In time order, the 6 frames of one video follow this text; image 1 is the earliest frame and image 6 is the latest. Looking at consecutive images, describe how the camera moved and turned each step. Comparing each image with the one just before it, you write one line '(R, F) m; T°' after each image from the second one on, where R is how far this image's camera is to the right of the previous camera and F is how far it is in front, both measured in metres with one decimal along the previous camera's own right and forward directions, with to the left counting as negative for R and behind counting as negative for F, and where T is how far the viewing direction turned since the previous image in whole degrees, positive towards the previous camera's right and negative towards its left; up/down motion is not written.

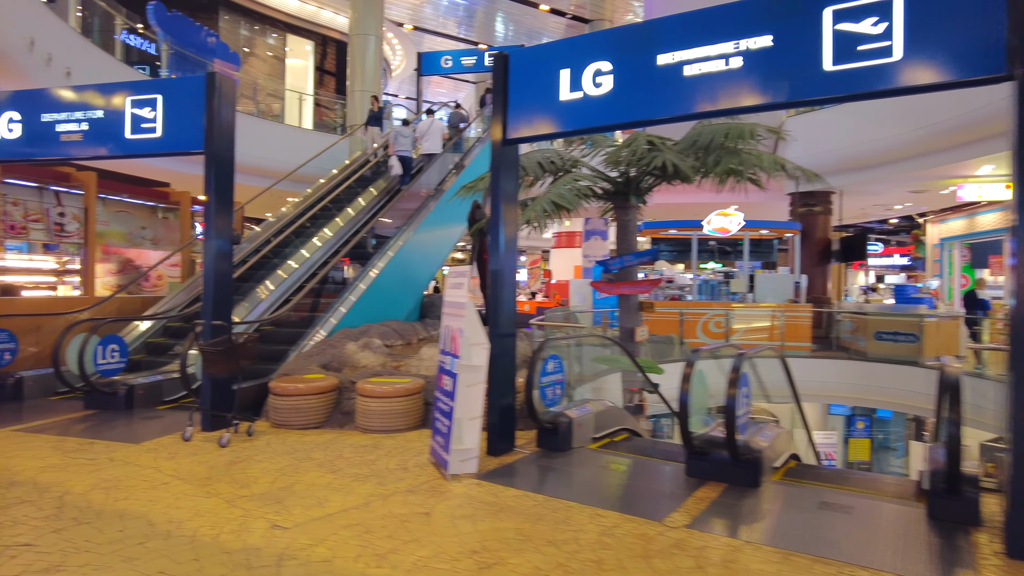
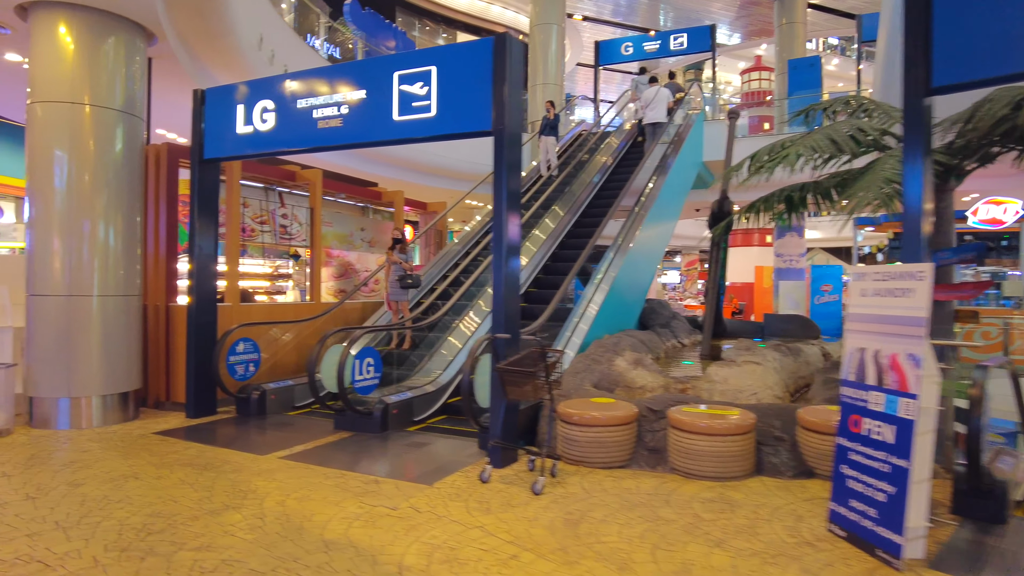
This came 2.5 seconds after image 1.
(-1.5, +1.0) m; -11°
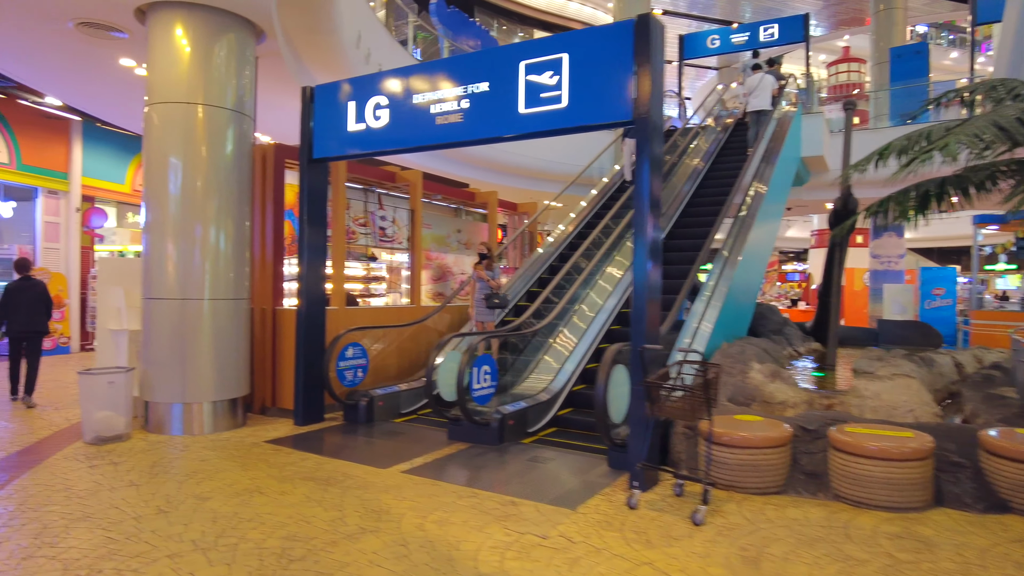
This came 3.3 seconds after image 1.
(-0.5, +0.3) m; -5°
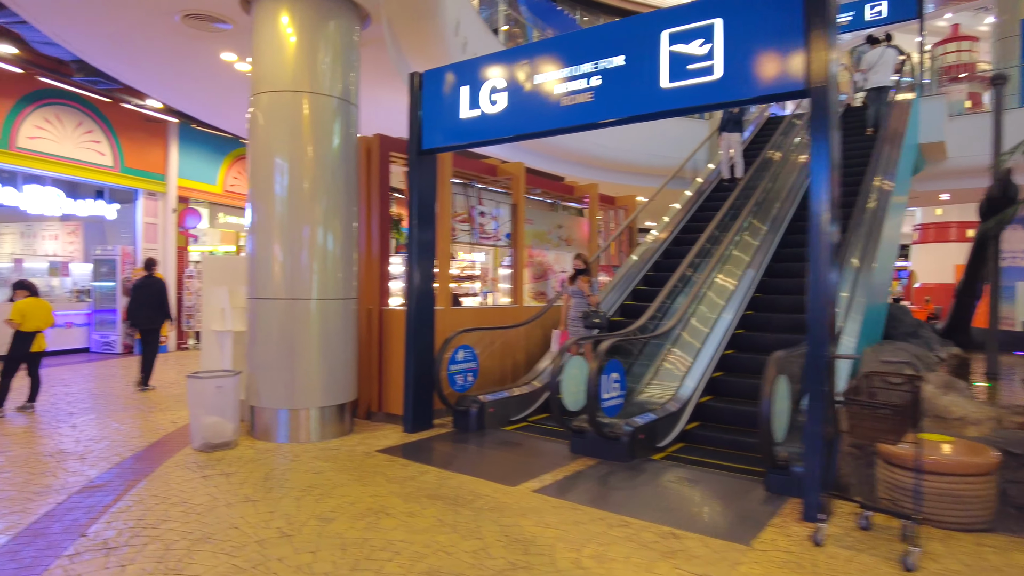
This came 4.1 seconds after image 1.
(-0.4, +0.4) m; -6°
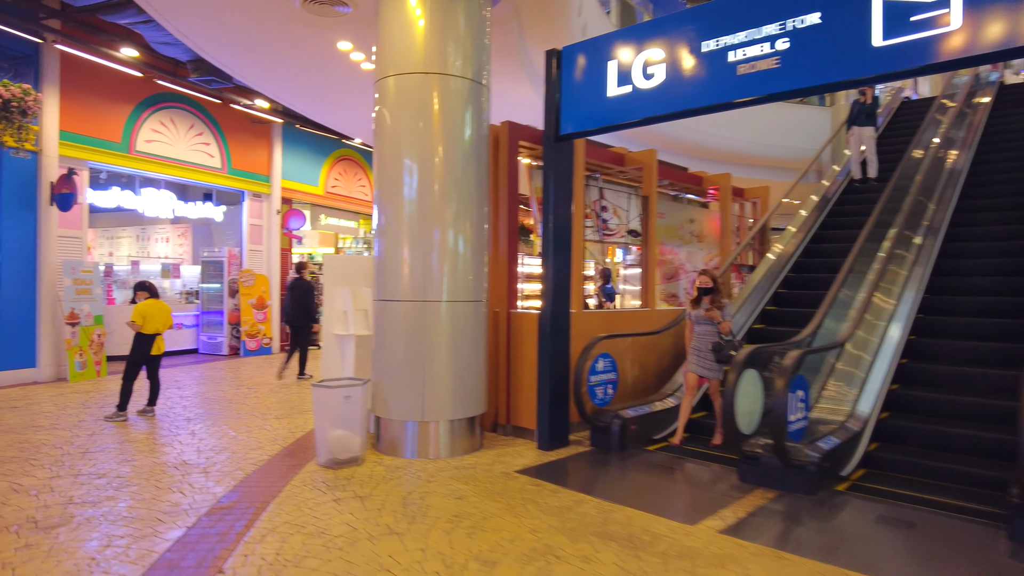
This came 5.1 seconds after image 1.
(-0.5, +0.5) m; -7°
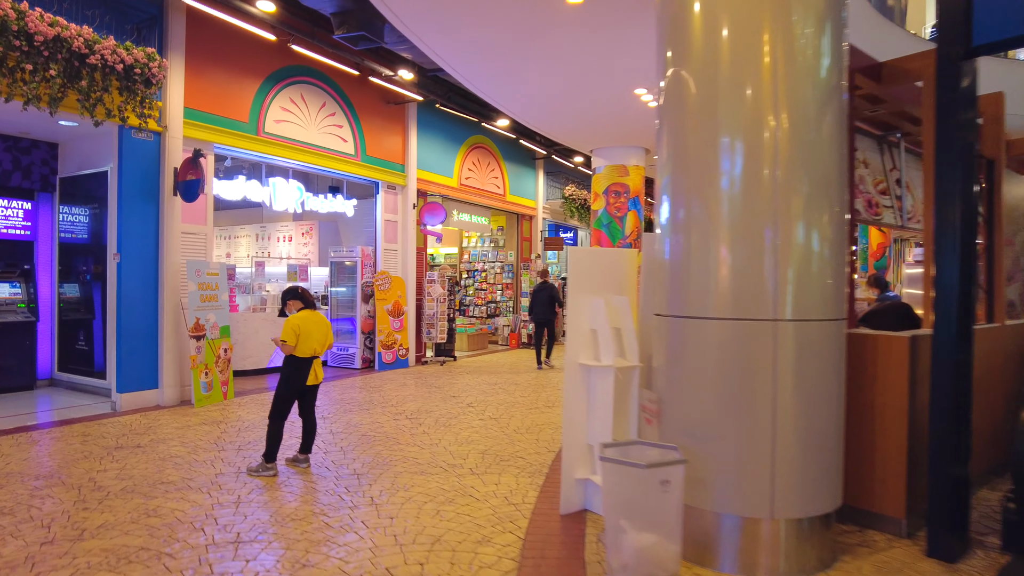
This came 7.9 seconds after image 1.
(-1.3, +1.6) m; -7°
